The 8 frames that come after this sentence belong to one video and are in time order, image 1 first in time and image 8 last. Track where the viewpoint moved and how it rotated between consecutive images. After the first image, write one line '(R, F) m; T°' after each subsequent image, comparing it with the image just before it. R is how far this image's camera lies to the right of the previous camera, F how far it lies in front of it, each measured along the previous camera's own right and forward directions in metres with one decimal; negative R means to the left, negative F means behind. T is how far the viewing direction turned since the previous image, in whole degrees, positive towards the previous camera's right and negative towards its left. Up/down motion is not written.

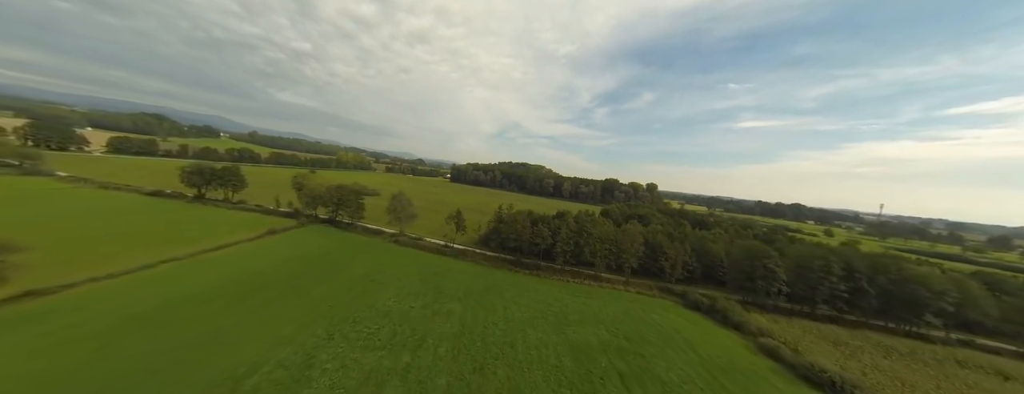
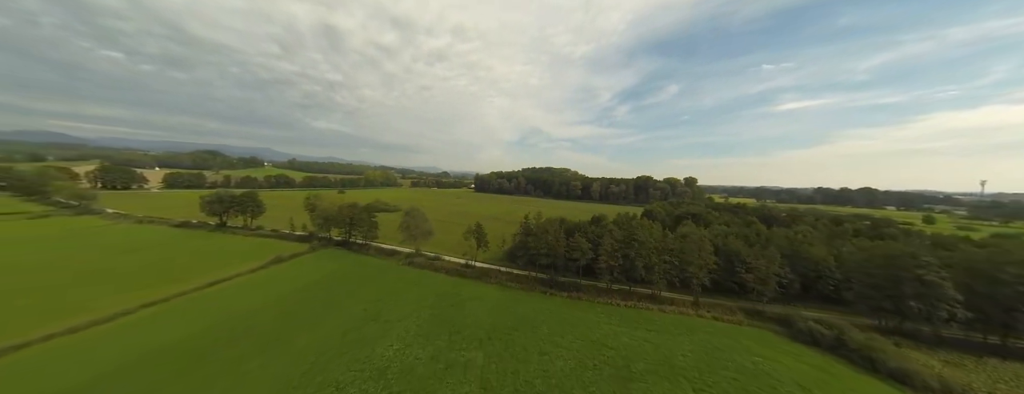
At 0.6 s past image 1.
(-0.2, +5.2) m; -5°
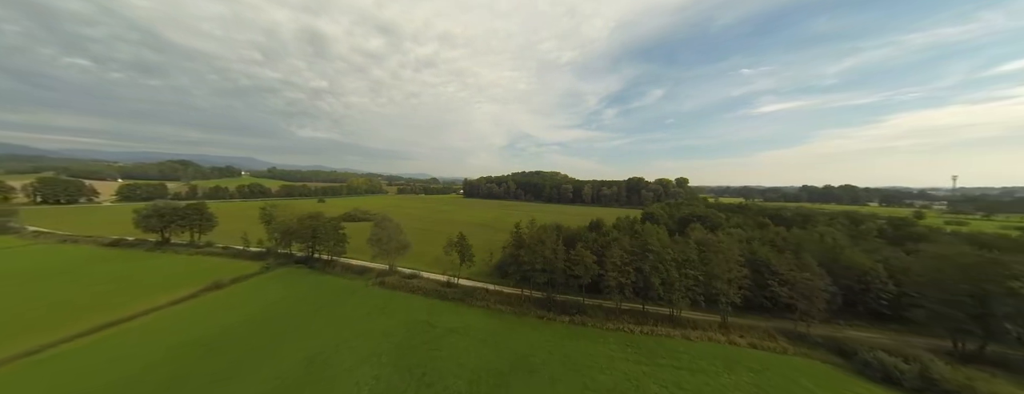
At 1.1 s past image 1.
(+0.3, +4.2) m; +2°
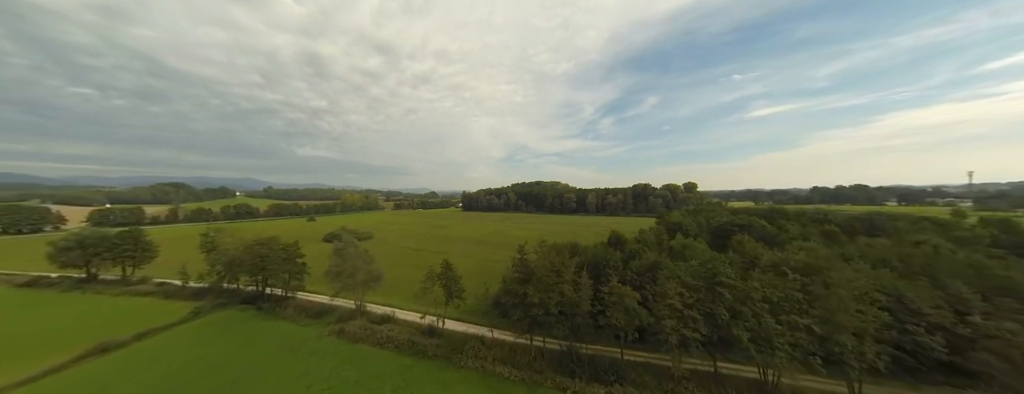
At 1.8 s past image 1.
(0.0, +6.3) m; 0°
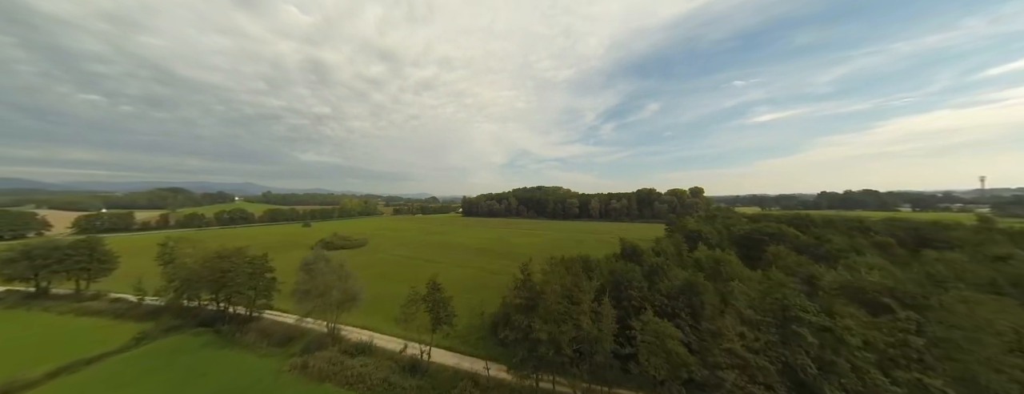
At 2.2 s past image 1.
(0.0, +3.3) m; 0°
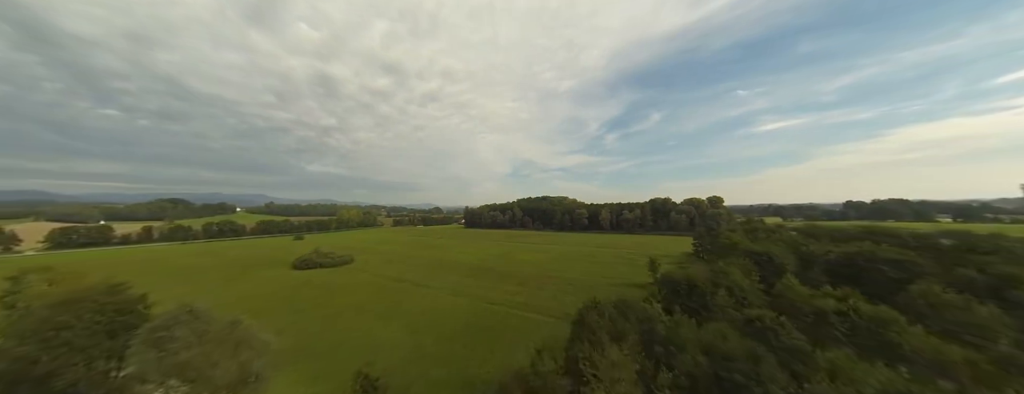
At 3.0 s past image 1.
(0.0, +7.5) m; -1°
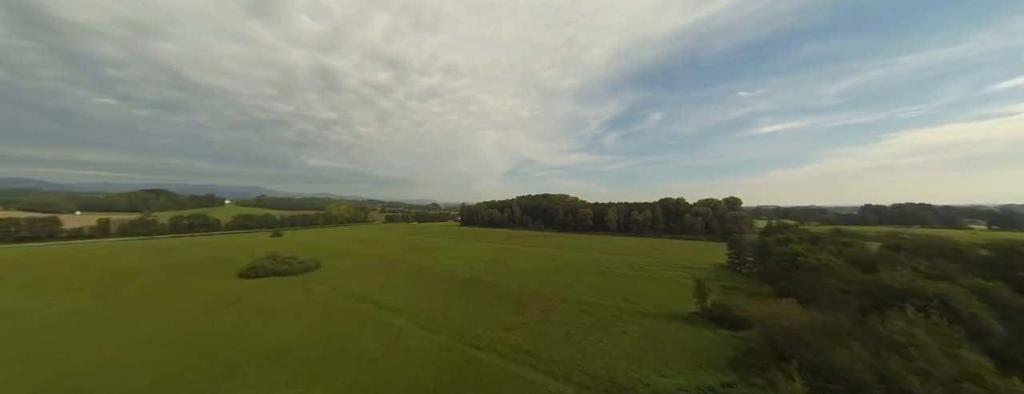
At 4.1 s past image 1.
(+0.2, +9.6) m; 0°
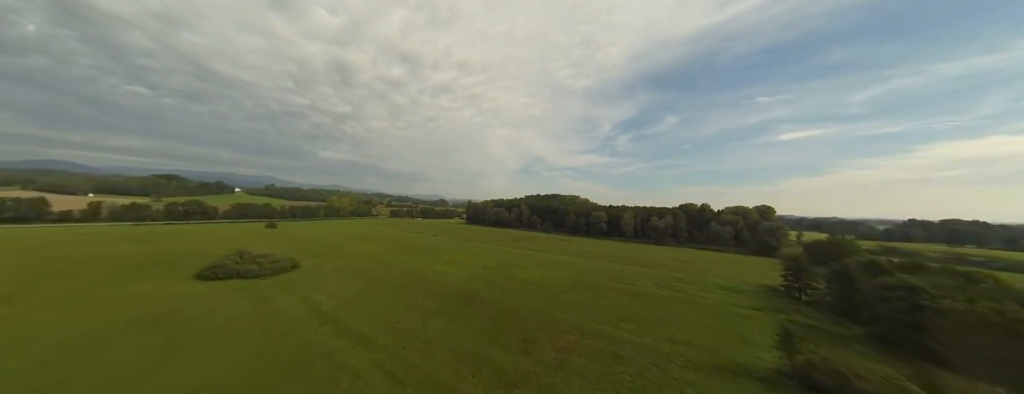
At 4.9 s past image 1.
(-0.1, +7.4) m; -2°
